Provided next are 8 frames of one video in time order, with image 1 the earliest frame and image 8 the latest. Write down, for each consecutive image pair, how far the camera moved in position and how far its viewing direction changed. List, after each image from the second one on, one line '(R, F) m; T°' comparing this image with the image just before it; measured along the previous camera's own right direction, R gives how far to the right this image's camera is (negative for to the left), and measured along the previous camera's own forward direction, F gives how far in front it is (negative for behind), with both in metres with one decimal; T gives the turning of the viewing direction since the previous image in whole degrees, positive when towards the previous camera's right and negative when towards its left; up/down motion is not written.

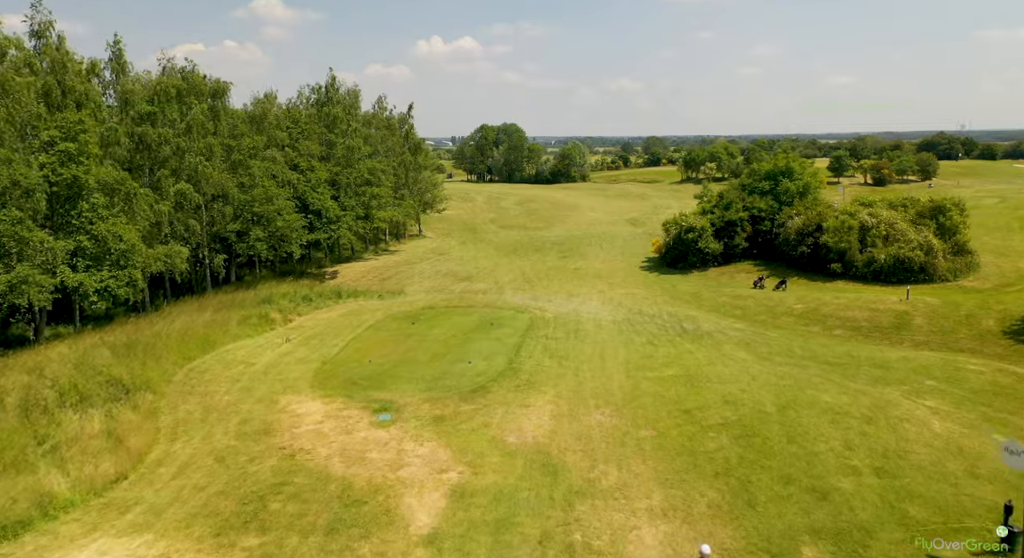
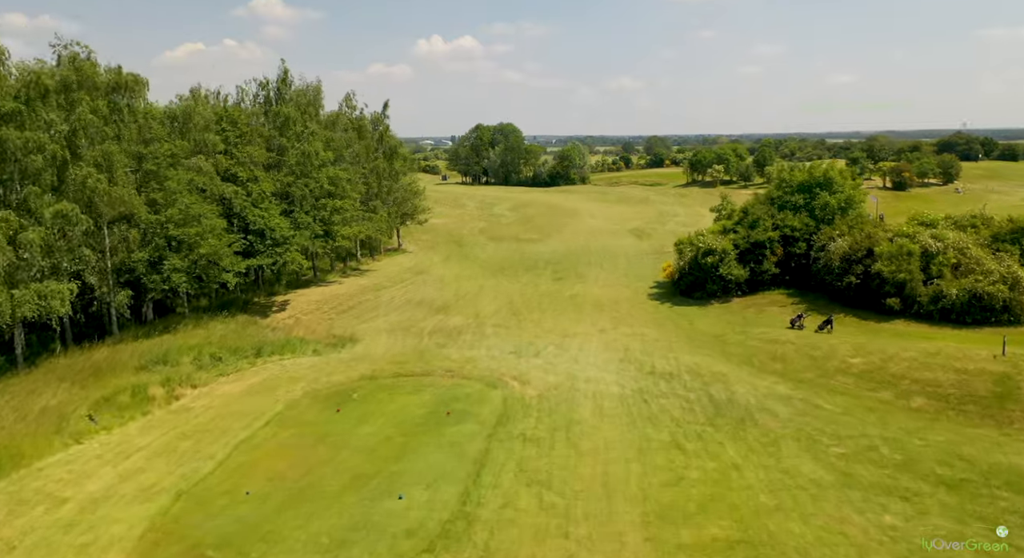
(+0.9, +7.3) m; 0°
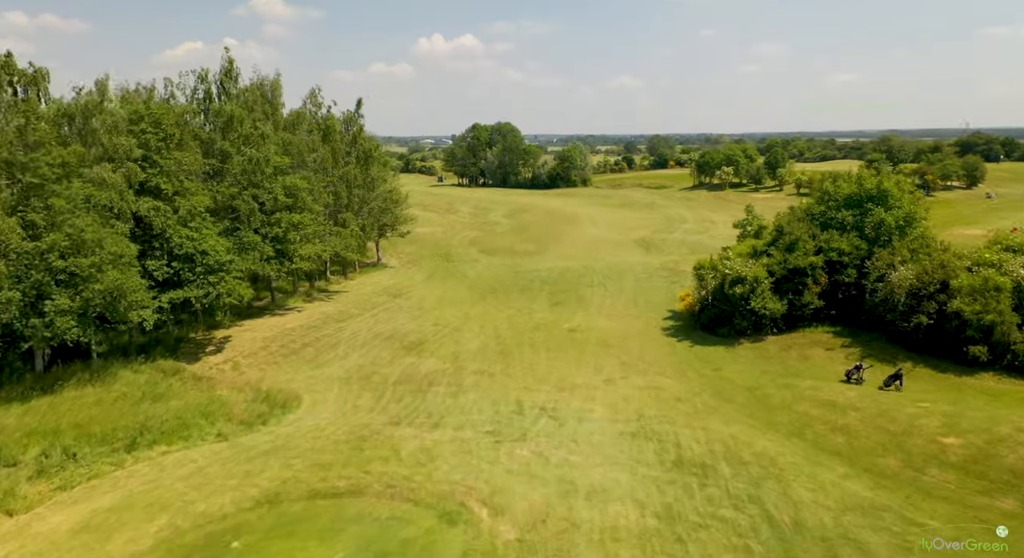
(+0.7, +6.5) m; 0°
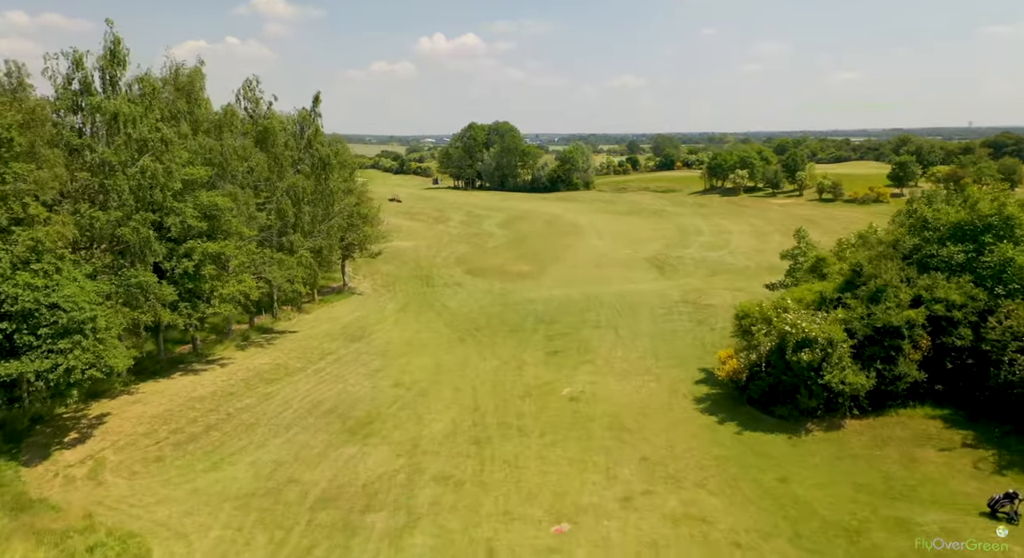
(+0.8, +8.6) m; 0°
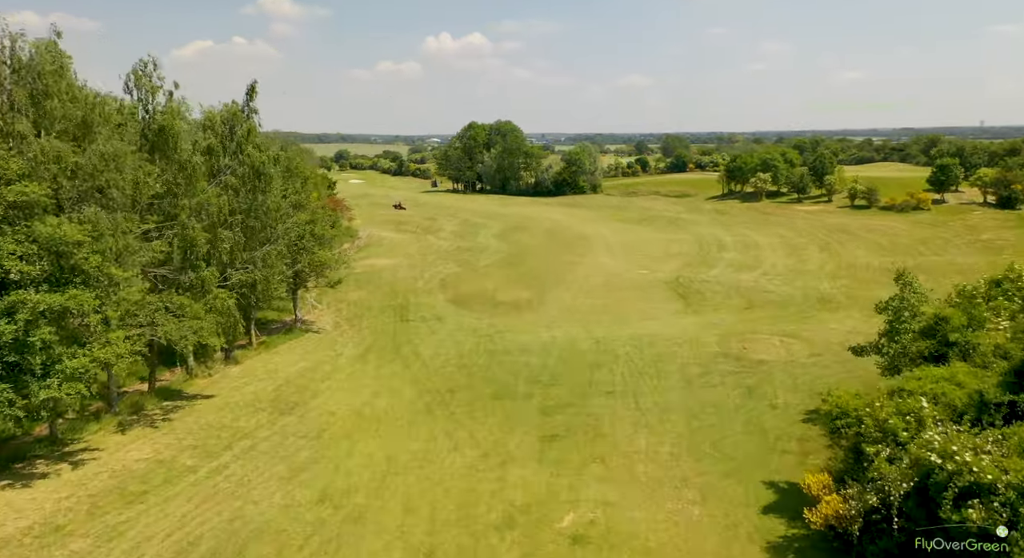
(+0.9, +9.0) m; -1°
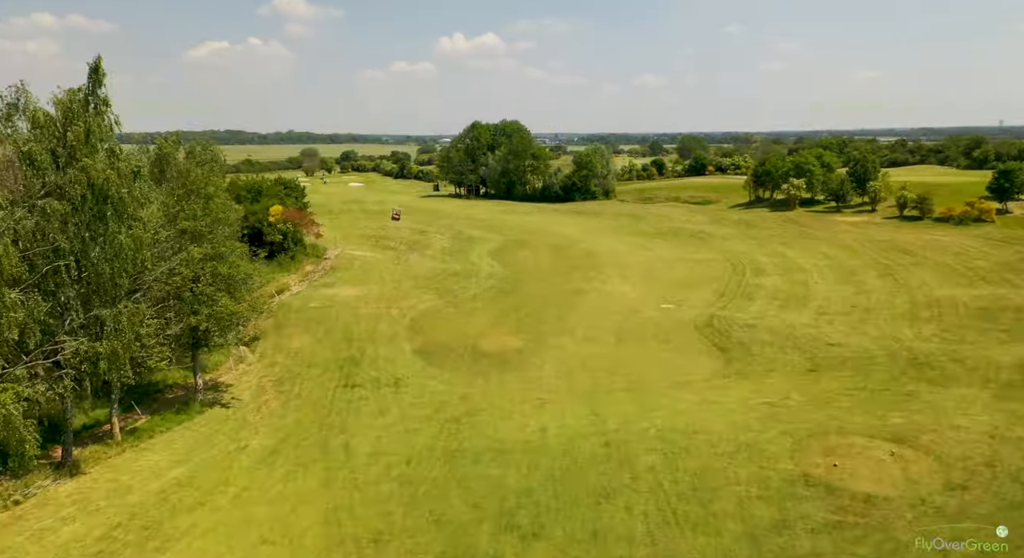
(+1.4, +10.4) m; -1°
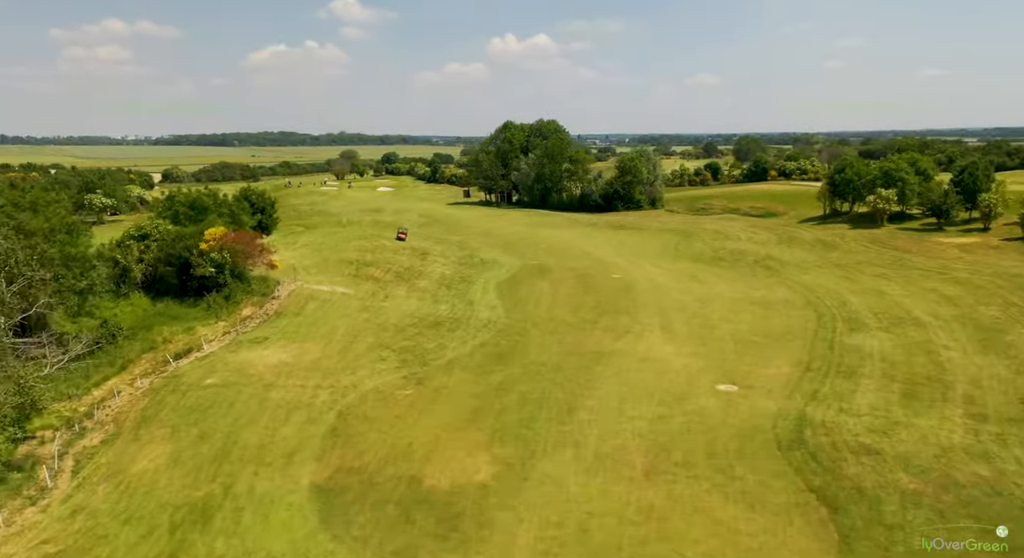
(+2.8, +13.9) m; -4°
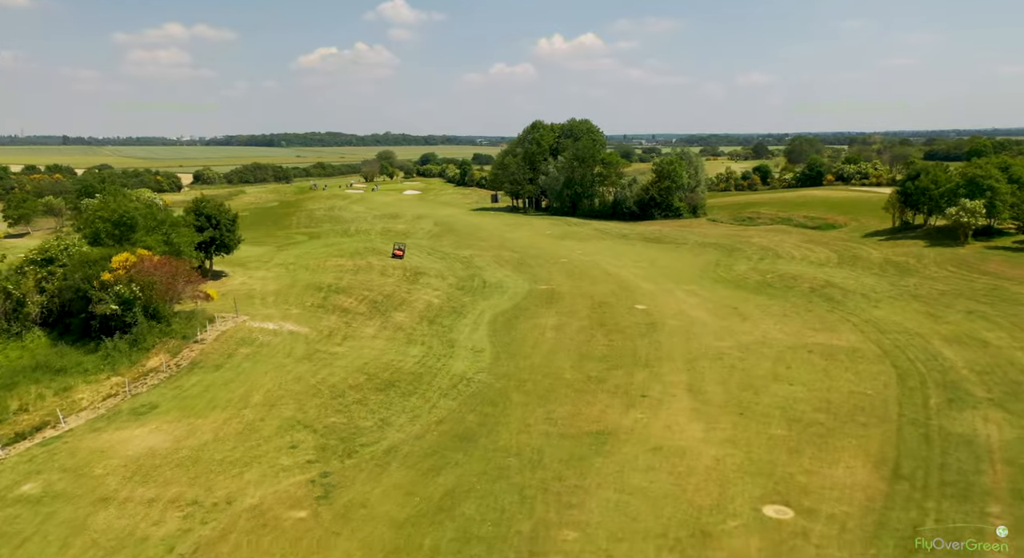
(+3.0, +9.8) m; -4°
